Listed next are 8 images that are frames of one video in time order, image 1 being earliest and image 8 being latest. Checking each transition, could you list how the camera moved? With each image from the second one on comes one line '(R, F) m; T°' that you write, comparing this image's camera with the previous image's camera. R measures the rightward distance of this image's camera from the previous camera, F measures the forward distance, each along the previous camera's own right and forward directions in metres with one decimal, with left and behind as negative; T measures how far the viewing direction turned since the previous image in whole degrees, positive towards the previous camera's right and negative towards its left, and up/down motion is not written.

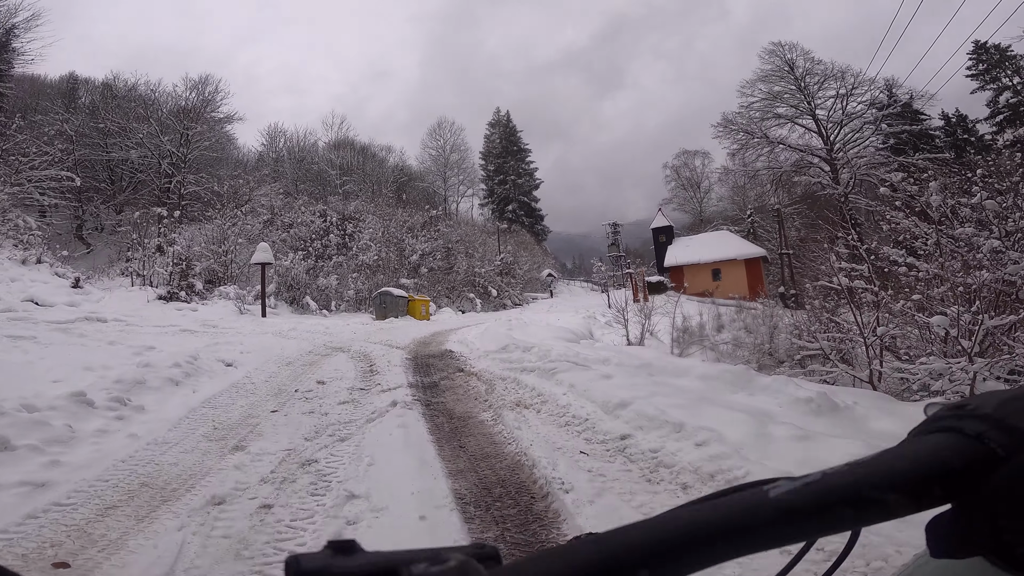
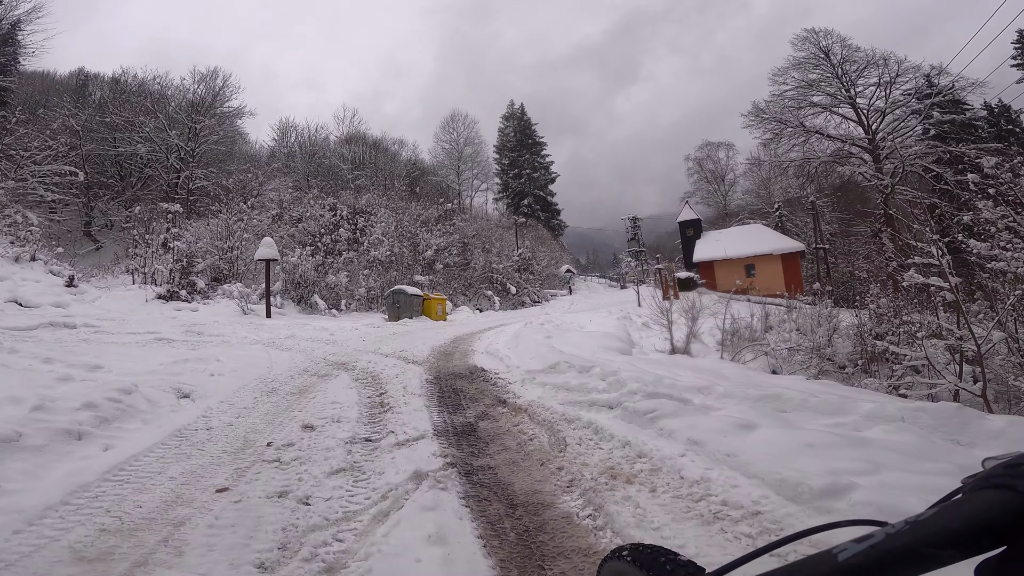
(-0.5, +1.6) m; -2°
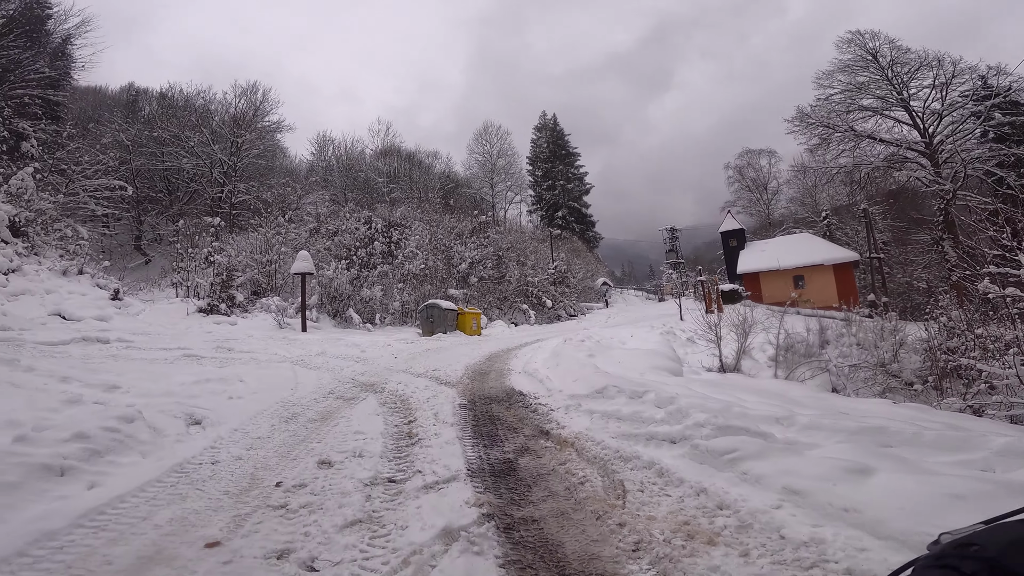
(-0.1, +0.5) m; -4°
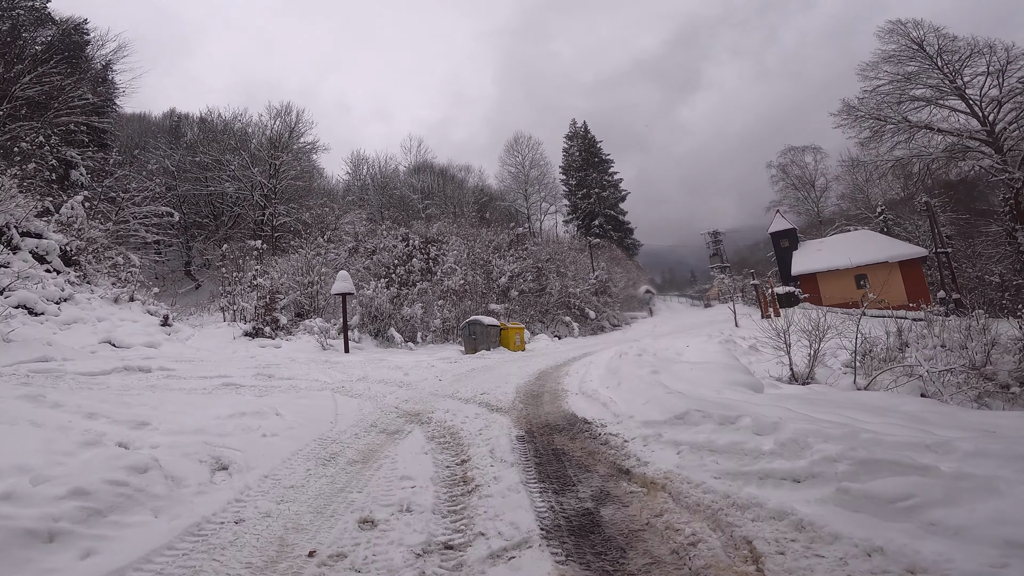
(-0.2, +0.5) m; -5°
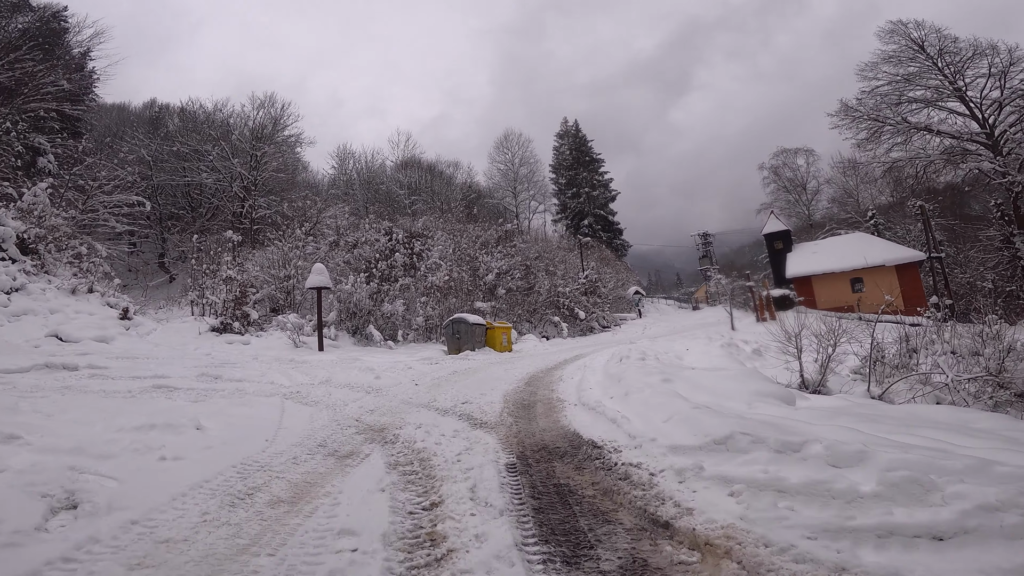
(0.0, +0.9) m; +2°
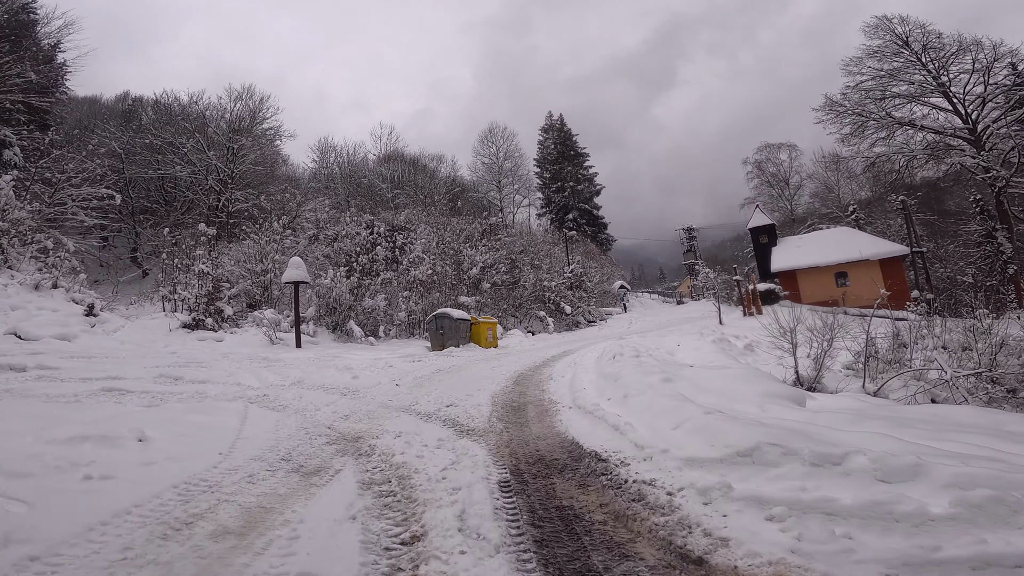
(-0.1, +0.4) m; +2°
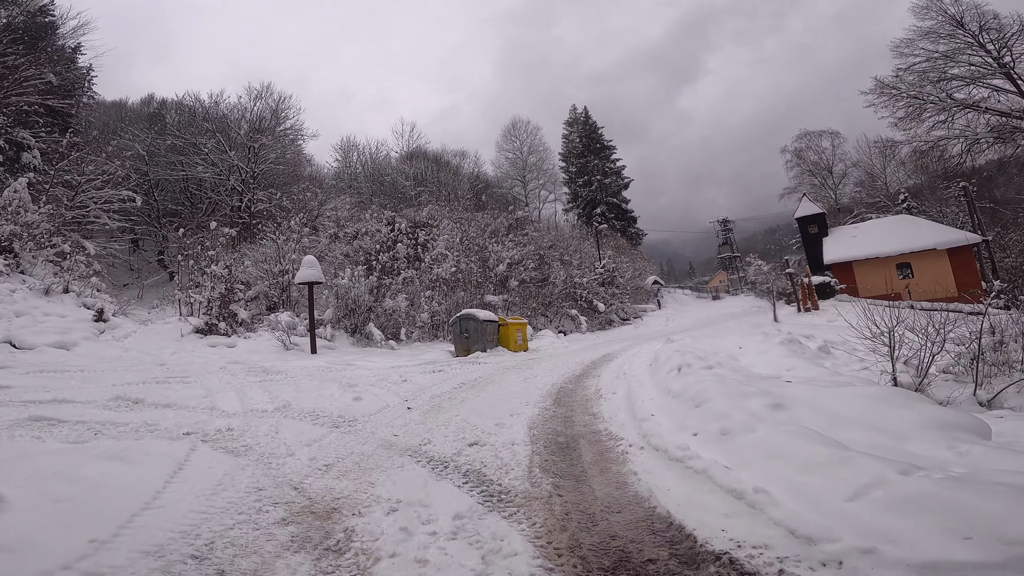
(-0.2, +1.3) m; -3°
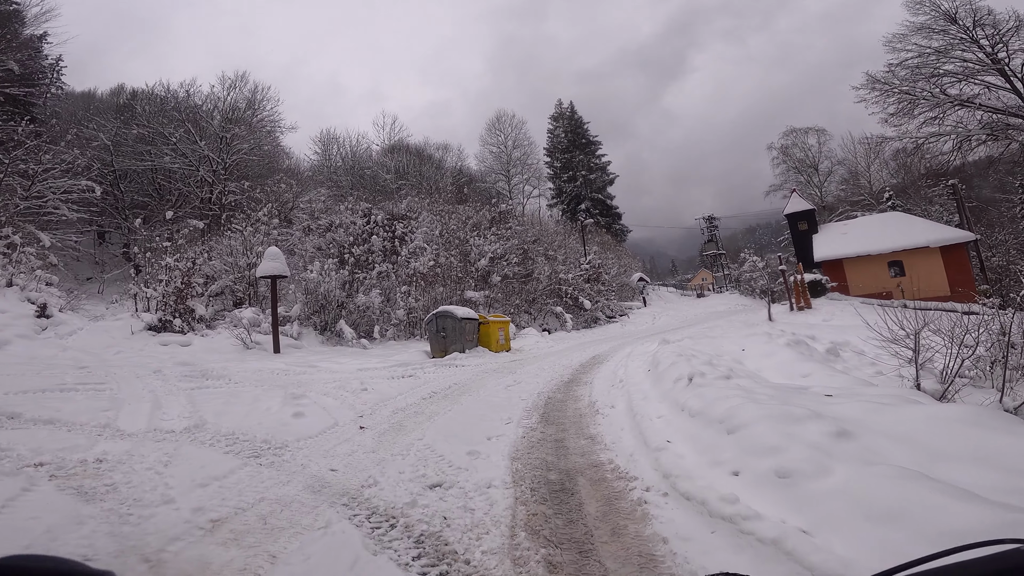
(0.0, +0.9) m; +2°
